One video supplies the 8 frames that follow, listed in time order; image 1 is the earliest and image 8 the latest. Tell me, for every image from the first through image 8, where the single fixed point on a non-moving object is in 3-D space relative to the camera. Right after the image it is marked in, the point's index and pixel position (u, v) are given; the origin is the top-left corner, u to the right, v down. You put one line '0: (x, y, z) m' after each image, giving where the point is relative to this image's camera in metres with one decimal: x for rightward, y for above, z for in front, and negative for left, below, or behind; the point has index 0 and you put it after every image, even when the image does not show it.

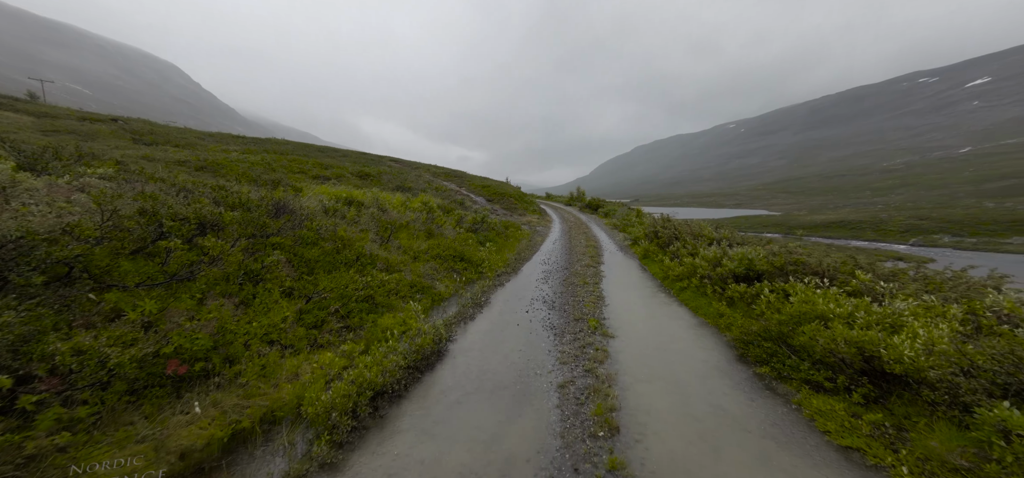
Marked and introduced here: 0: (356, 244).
0: (-6.9, -0.3, +14.6) m
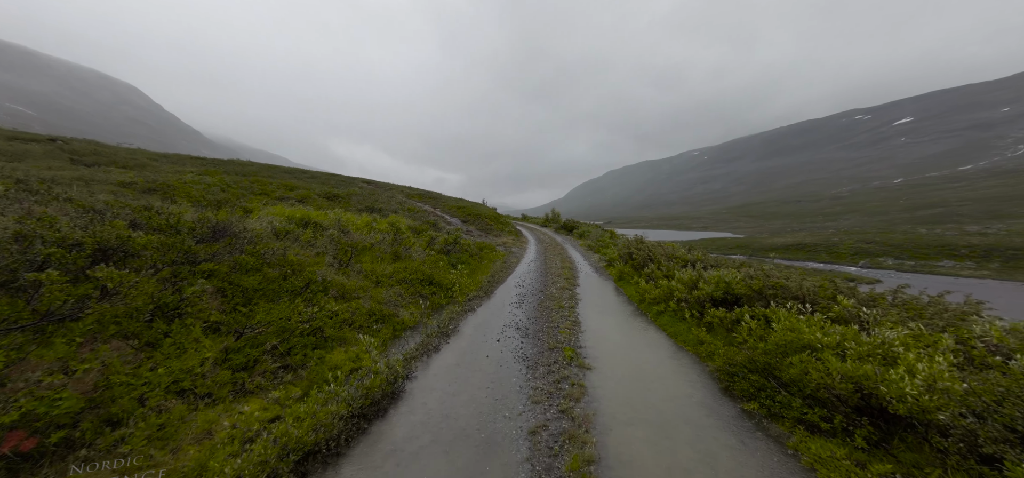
0: (-8.1, -1.2, +13.1) m
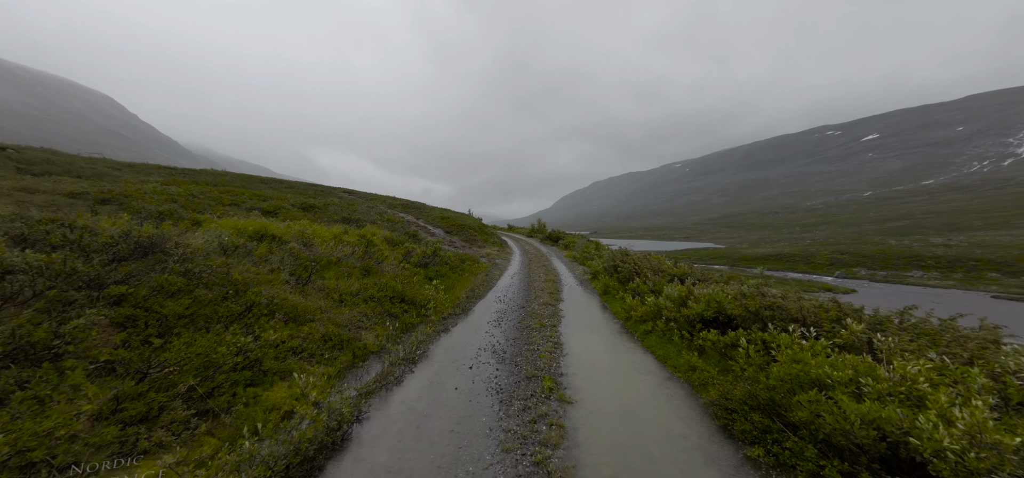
0: (-9.0, -1.7, +11.6) m
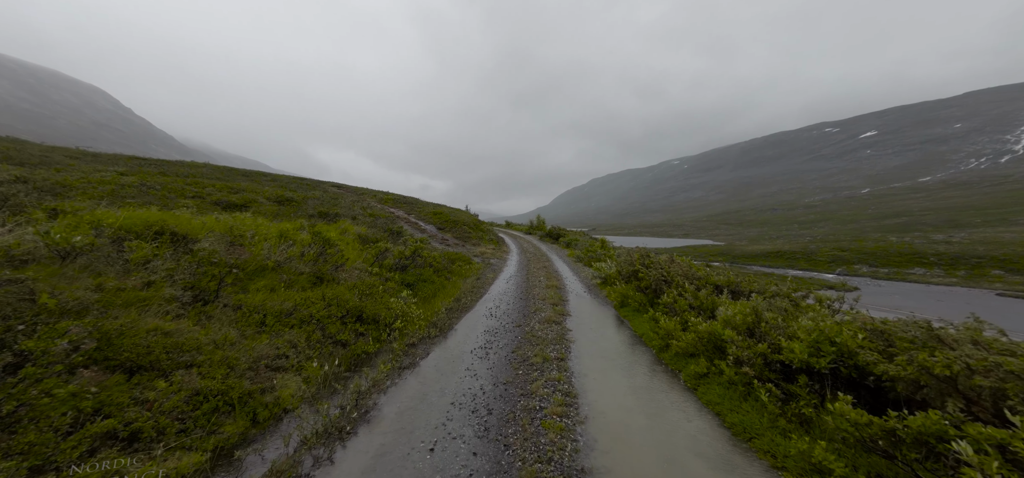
0: (-9.3, -1.7, +6.9) m
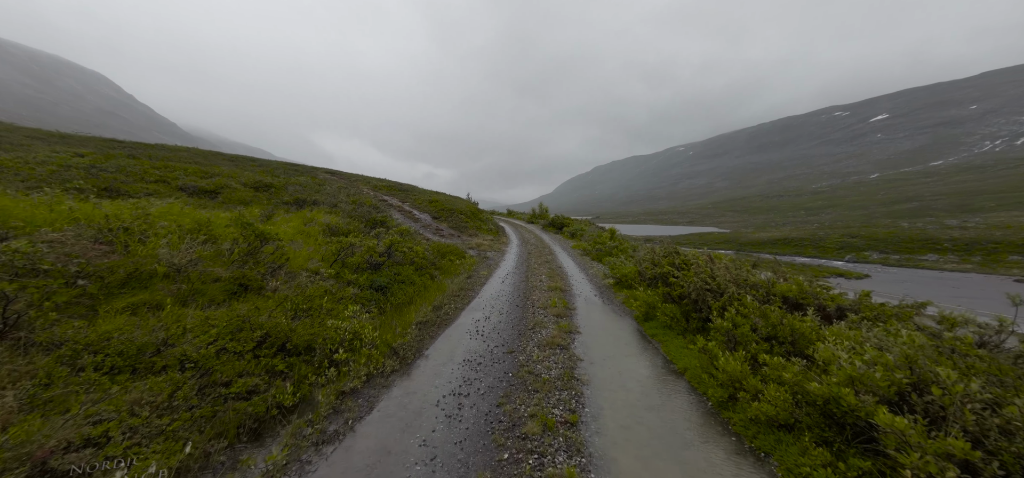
0: (-9.8, -1.9, +2.6) m
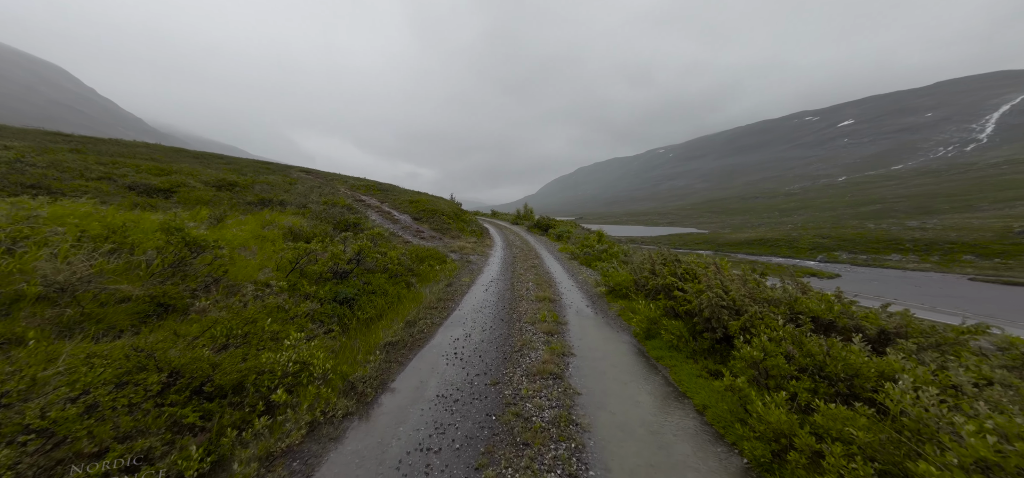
0: (-9.8, -2.2, +0.2) m
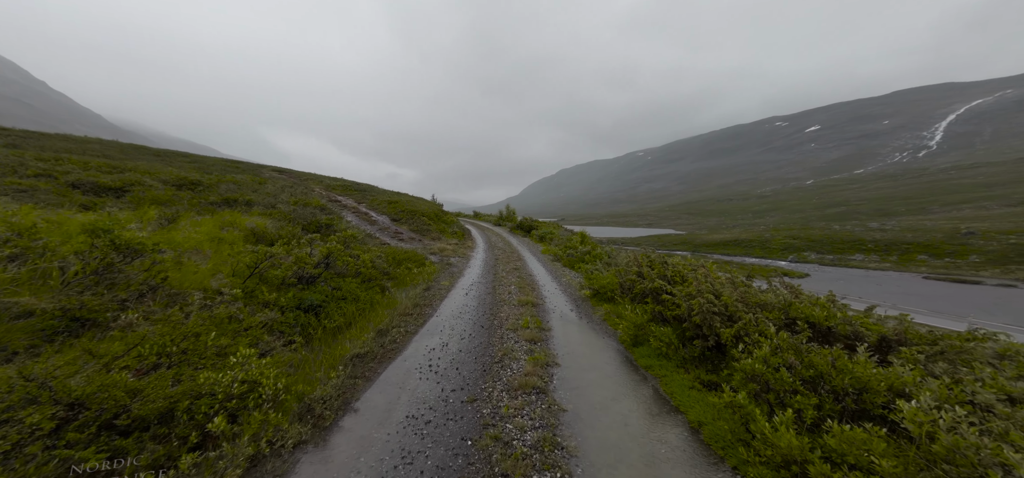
0: (-9.9, -2.2, -1.2) m
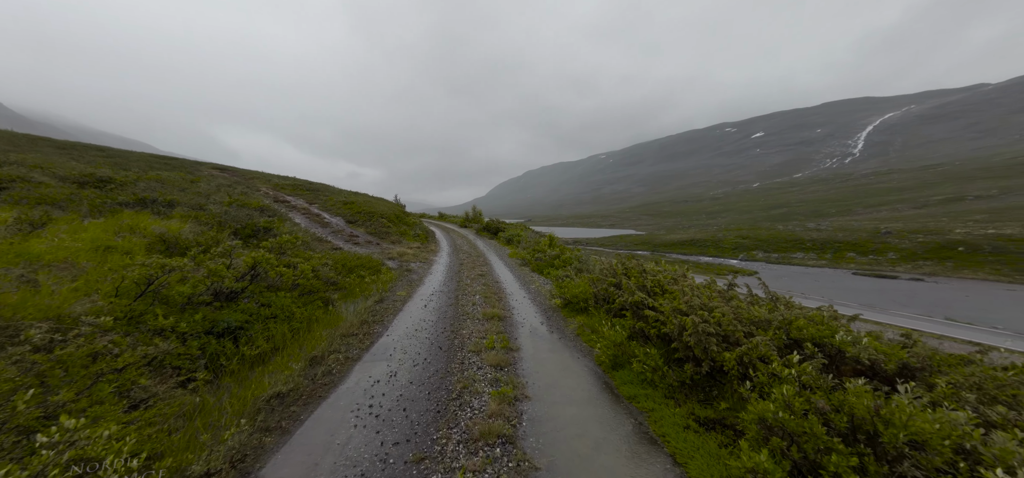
0: (-9.7, -2.5, -4.0) m
